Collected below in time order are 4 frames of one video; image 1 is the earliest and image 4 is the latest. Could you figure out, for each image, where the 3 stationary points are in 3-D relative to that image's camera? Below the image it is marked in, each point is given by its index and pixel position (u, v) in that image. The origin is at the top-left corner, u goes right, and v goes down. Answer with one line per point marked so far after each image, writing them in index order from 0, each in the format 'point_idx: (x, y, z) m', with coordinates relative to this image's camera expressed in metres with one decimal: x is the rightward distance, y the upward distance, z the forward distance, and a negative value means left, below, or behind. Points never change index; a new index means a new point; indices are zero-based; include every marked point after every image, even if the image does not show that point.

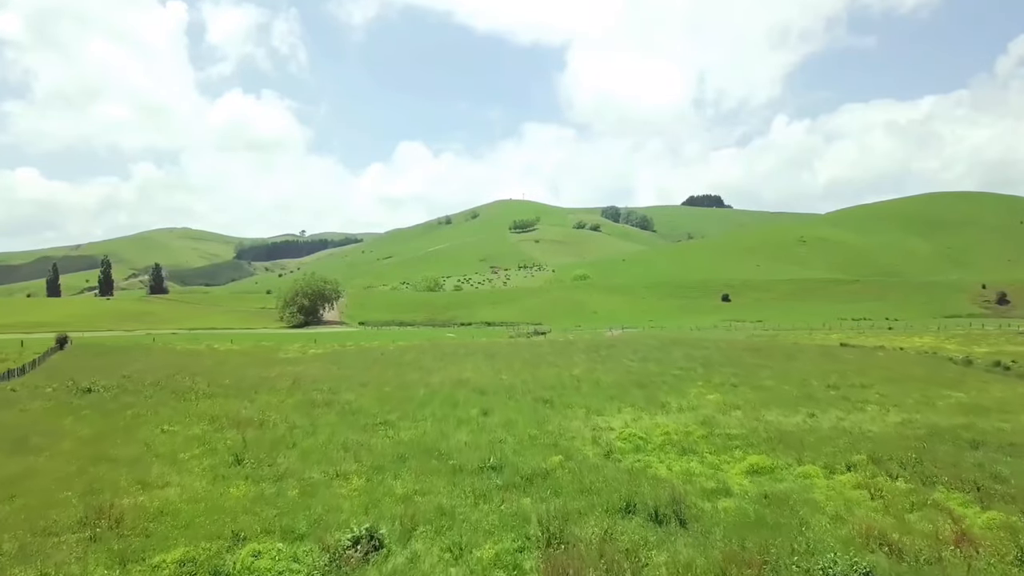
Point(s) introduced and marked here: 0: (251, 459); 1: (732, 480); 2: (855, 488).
0: (-8.8, -5.8, +19.7) m
1: (+7.0, -6.1, +18.5) m
2: (+10.4, -6.1, +17.6) m
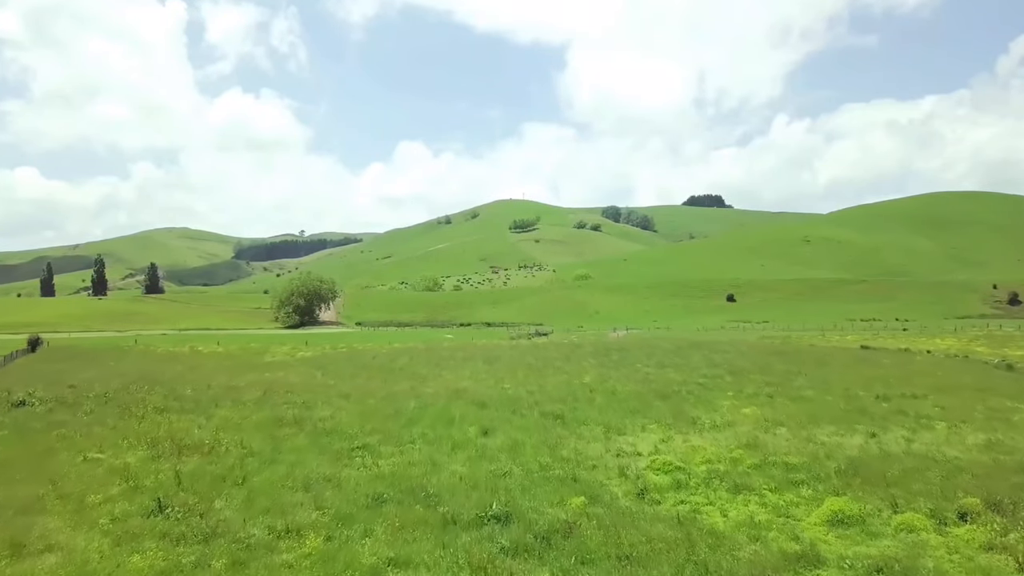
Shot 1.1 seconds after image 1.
0: (-8.6, -5.6, +15.1) m
1: (+7.3, -6.0, +13.9) m
2: (+10.6, -5.9, +13.0) m
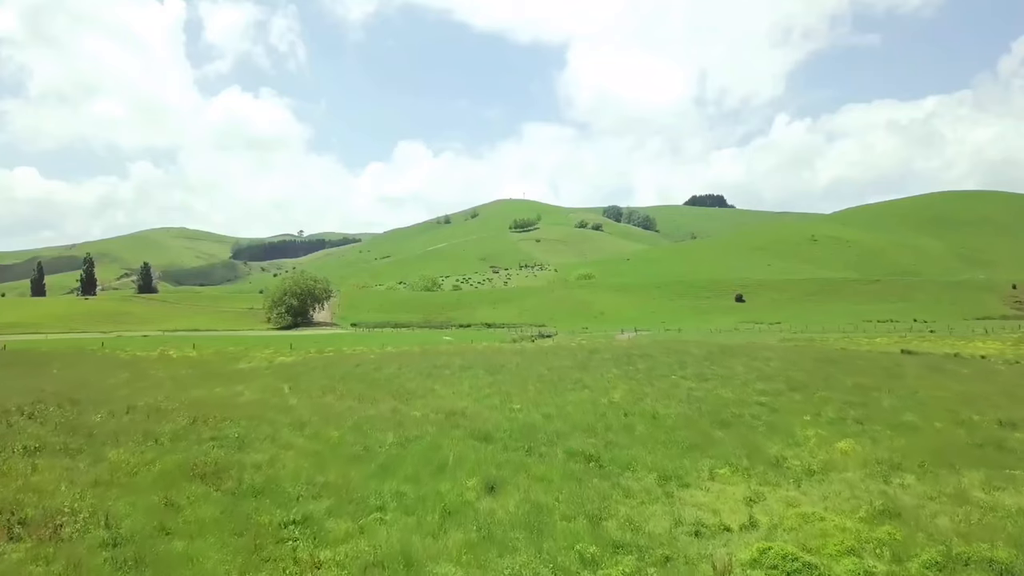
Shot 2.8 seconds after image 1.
0: (-8.1, -5.3, +7.5) m
1: (+7.8, -5.6, +6.3) m
2: (+11.2, -5.6, +5.4) m
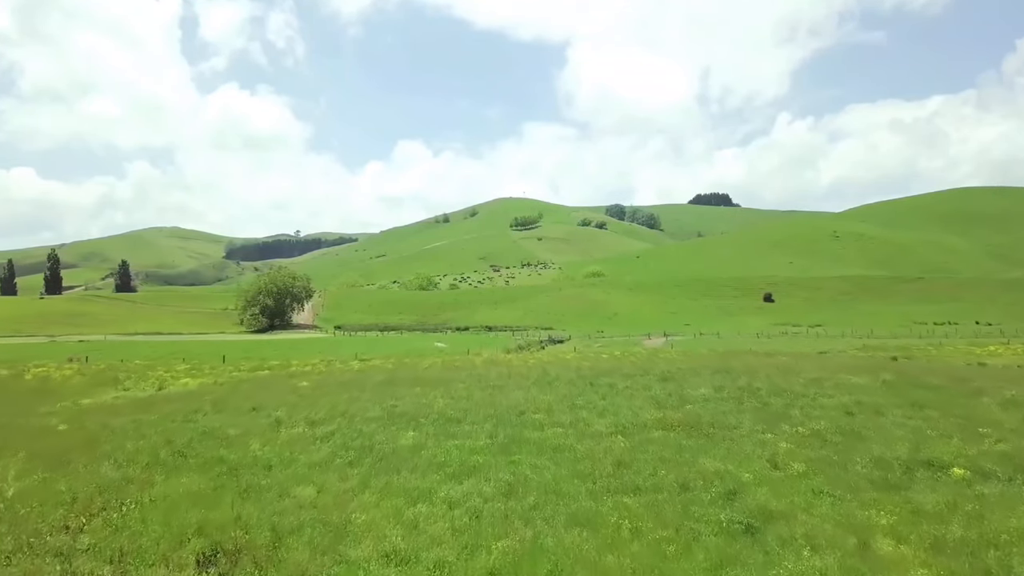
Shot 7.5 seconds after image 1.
0: (-6.9, -4.3, -14.0) m
1: (+8.9, -4.6, -15.2) m
2: (+12.3, -4.6, -16.1) m
